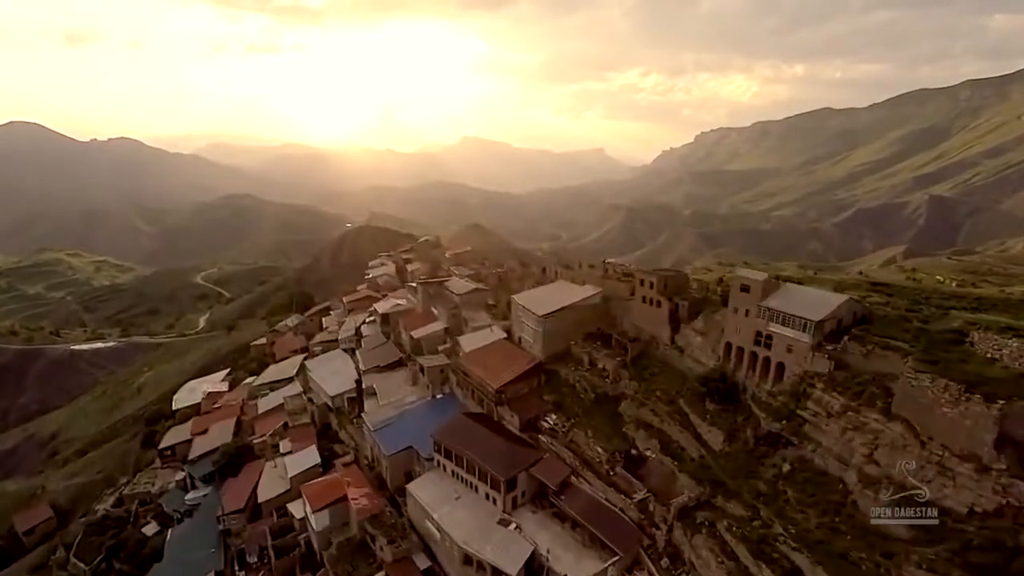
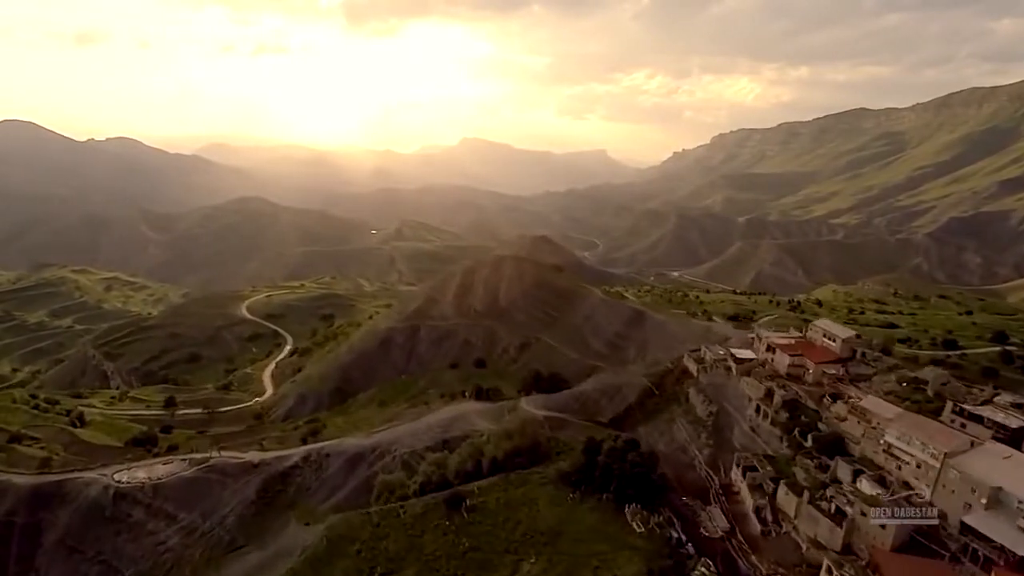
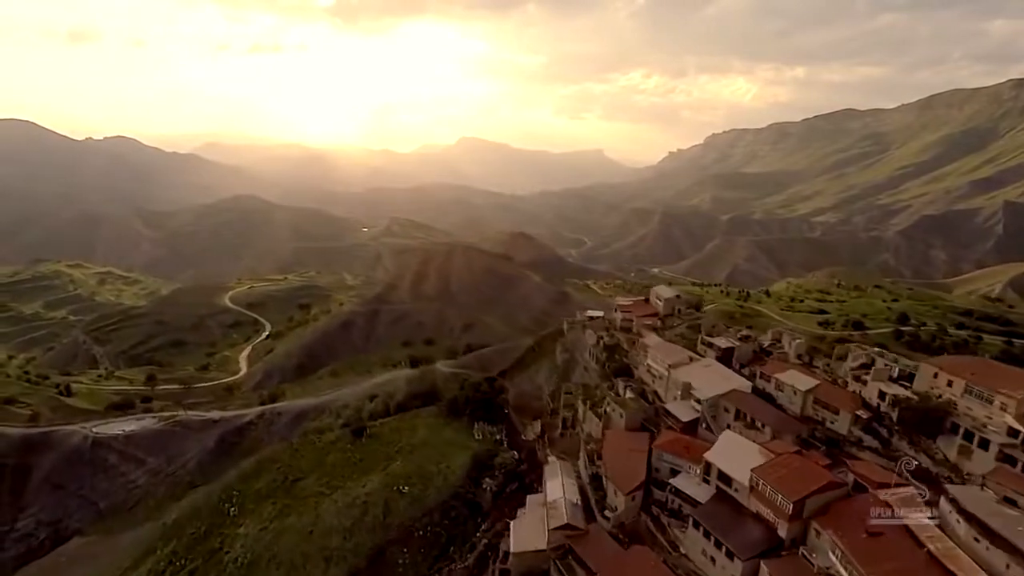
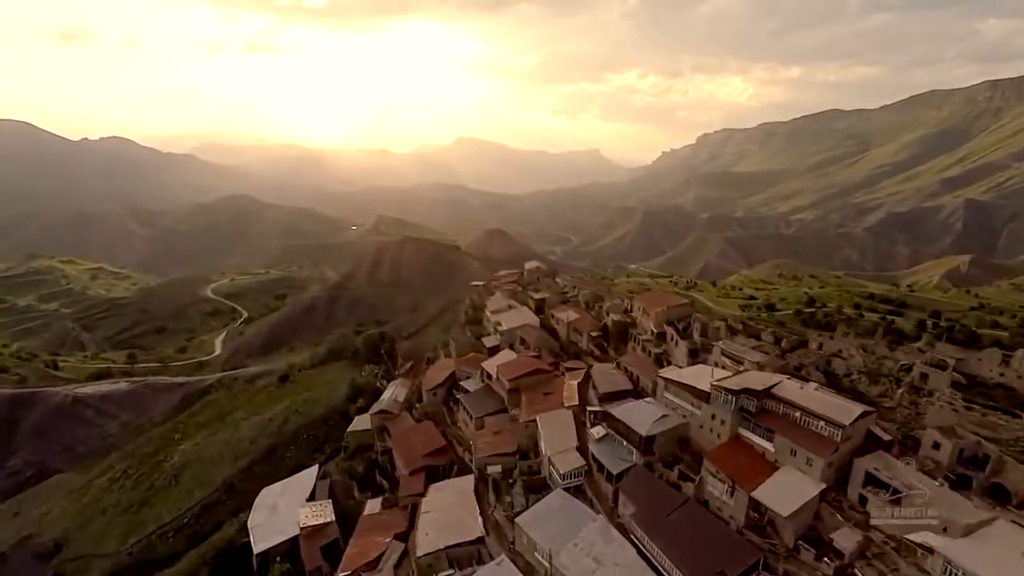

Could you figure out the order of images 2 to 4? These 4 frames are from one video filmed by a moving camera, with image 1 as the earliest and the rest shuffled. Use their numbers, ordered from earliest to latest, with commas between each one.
4, 3, 2
